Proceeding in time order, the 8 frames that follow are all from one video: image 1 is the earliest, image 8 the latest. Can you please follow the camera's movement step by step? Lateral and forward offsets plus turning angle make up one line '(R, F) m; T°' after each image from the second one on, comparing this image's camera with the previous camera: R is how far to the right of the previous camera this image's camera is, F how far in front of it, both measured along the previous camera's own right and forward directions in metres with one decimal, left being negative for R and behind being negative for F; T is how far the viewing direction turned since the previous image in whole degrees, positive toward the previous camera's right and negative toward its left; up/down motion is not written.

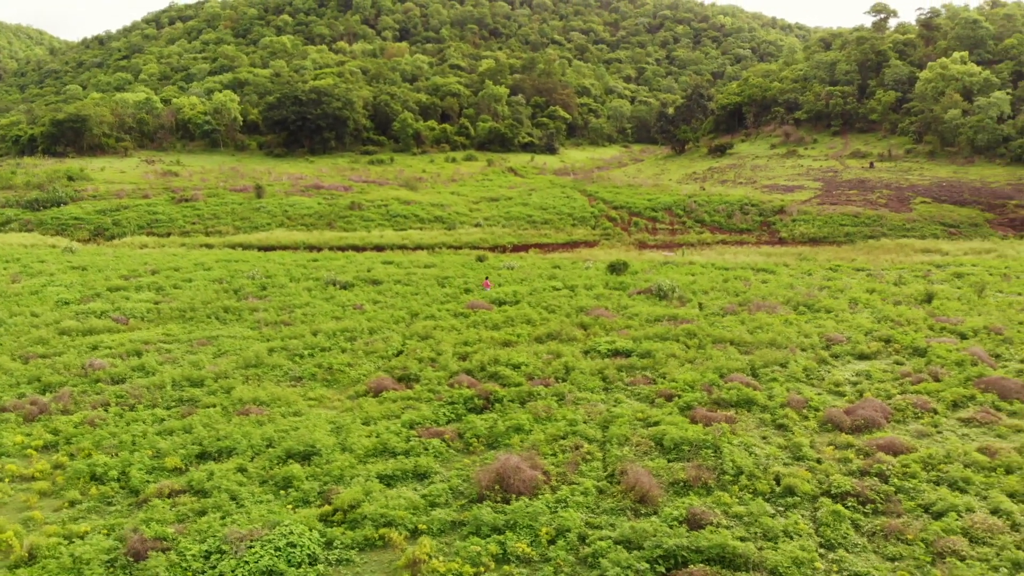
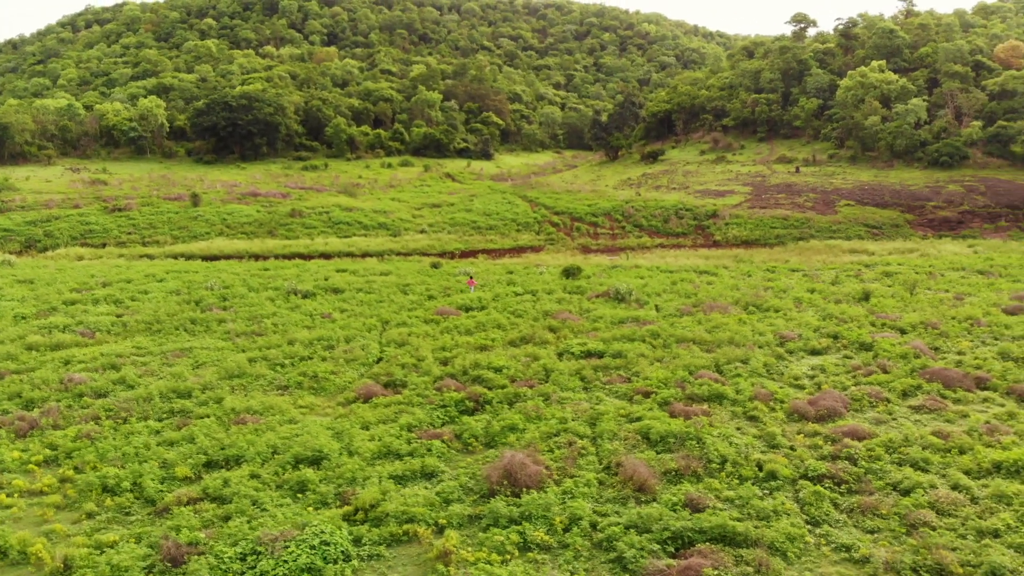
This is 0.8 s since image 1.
(-0.9, -0.6) m; +5°
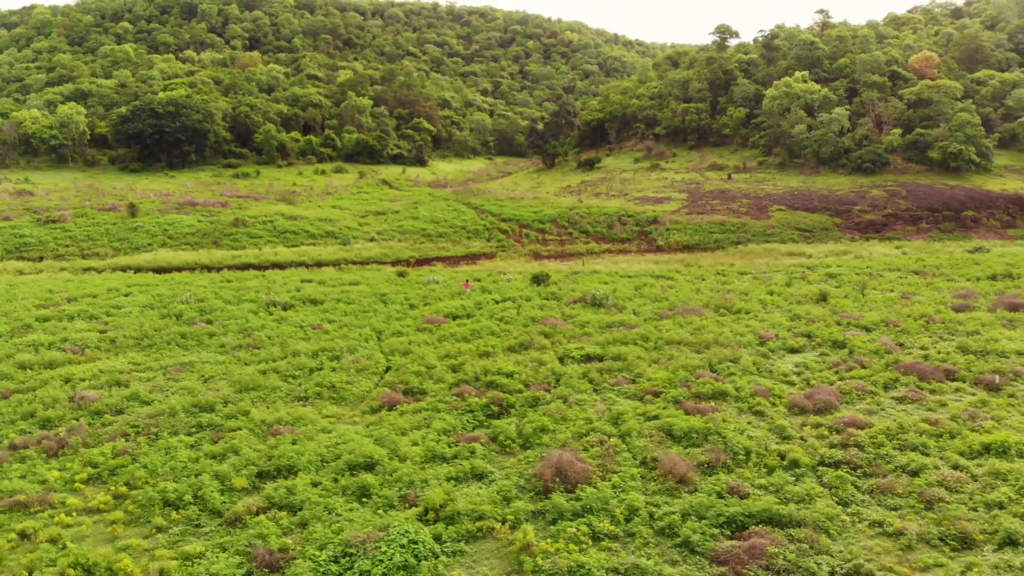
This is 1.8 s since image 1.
(-1.7, -0.6) m; +5°
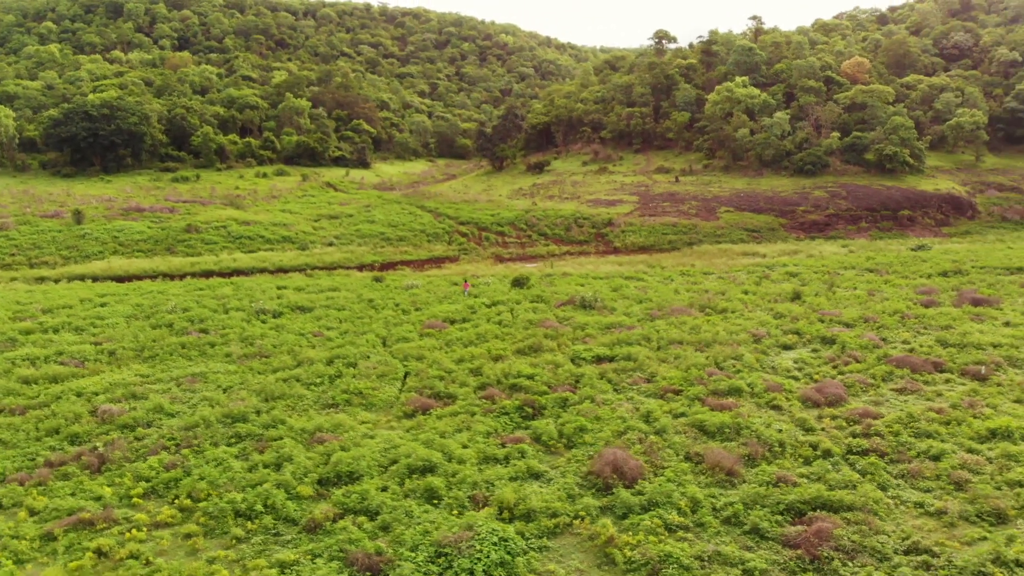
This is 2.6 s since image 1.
(-1.8, -0.4) m; +5°
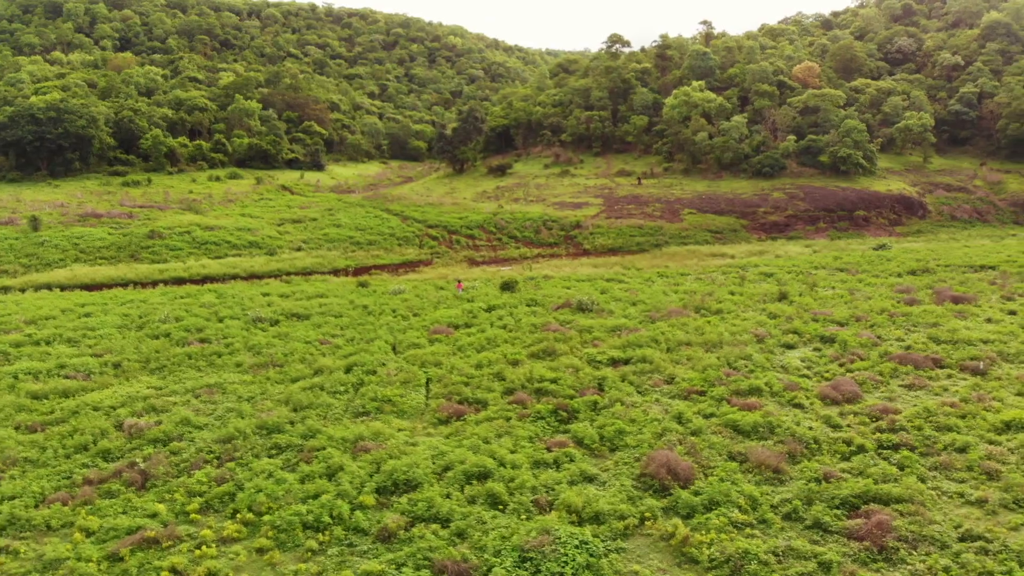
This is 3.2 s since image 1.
(-1.6, -0.1) m; +4°
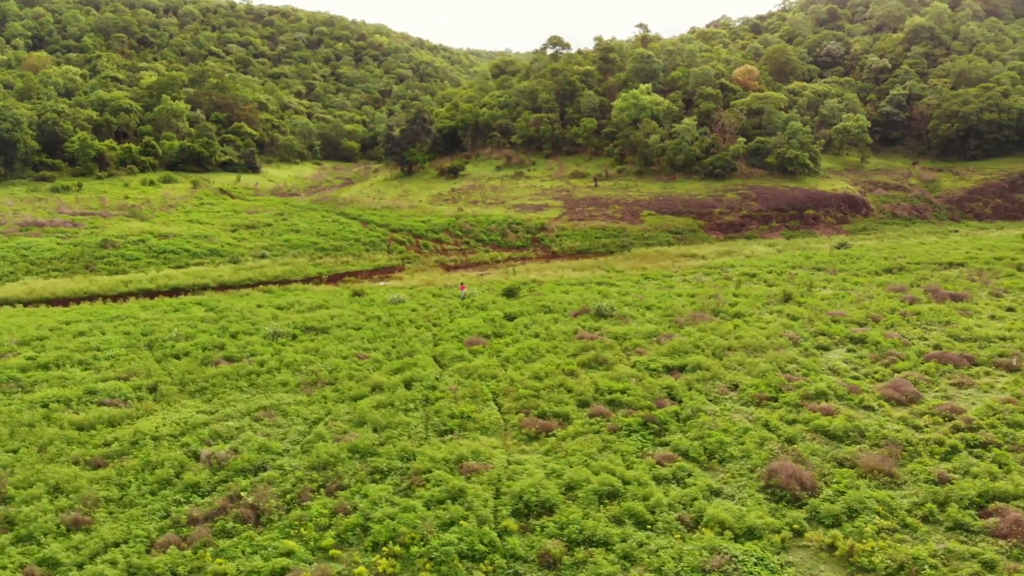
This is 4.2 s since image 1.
(-3.0, +0.3) m; +5°
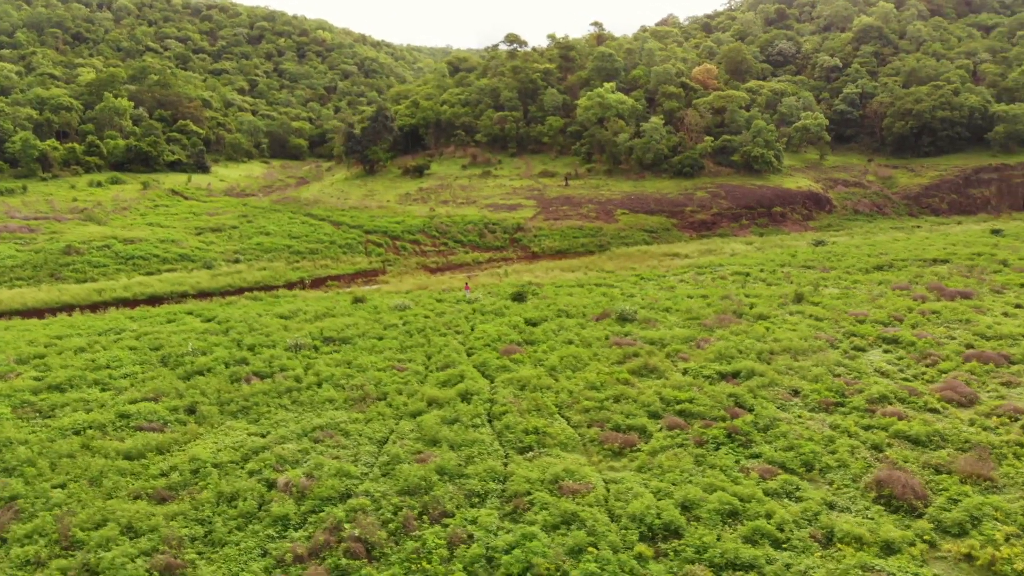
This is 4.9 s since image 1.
(-2.5, +0.6) m; +4°
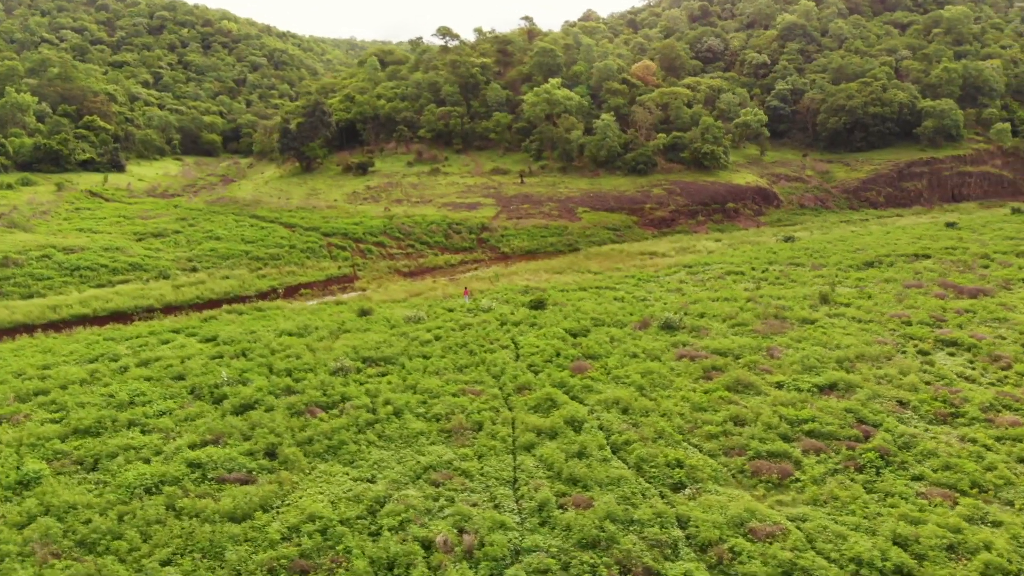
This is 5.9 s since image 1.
(-3.9, +1.5) m; +6°
